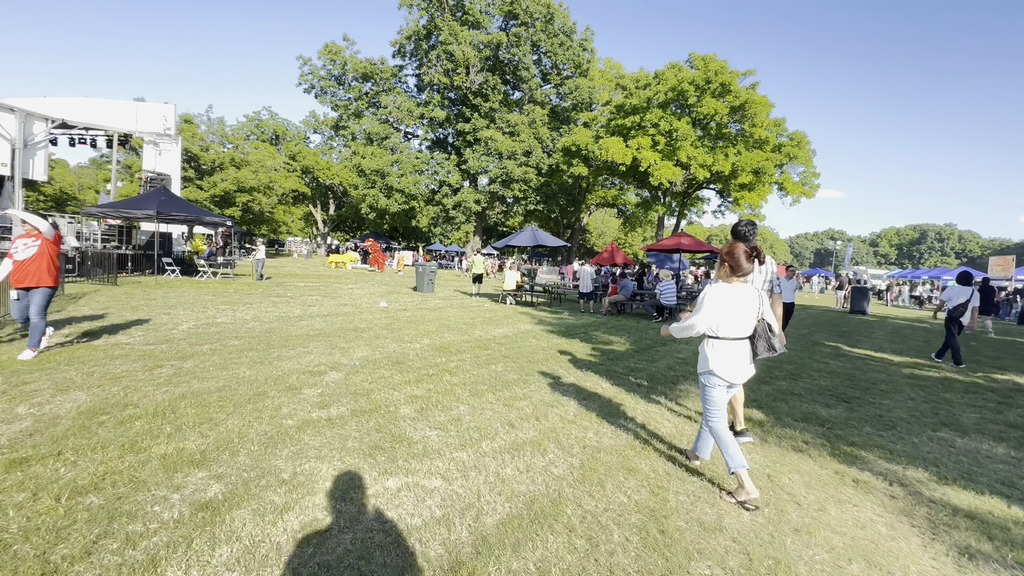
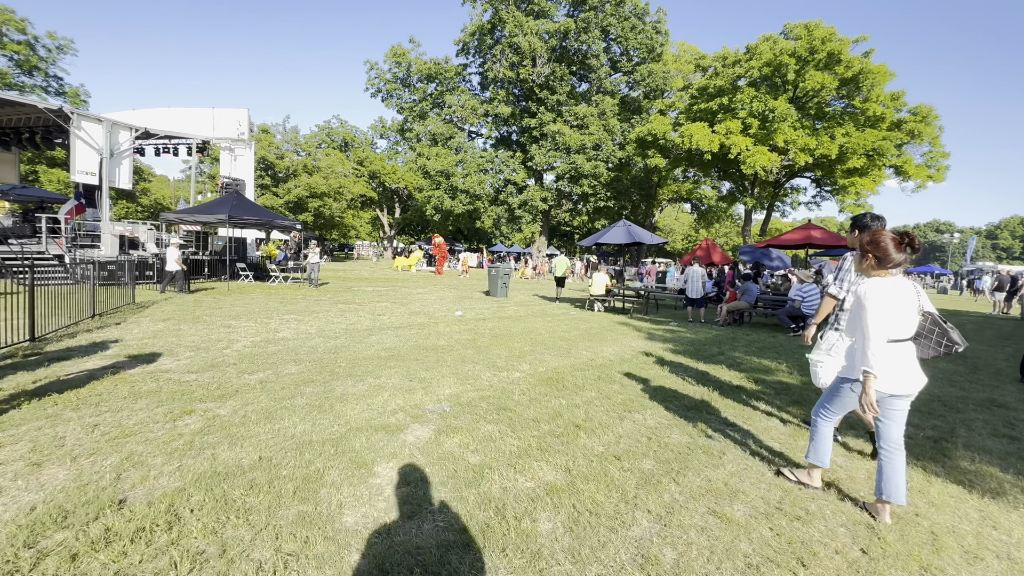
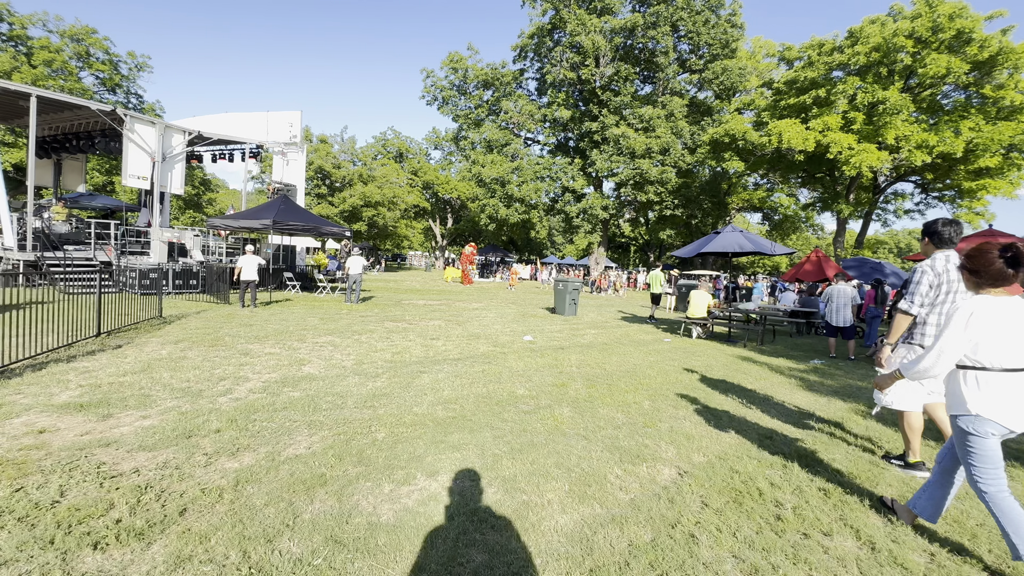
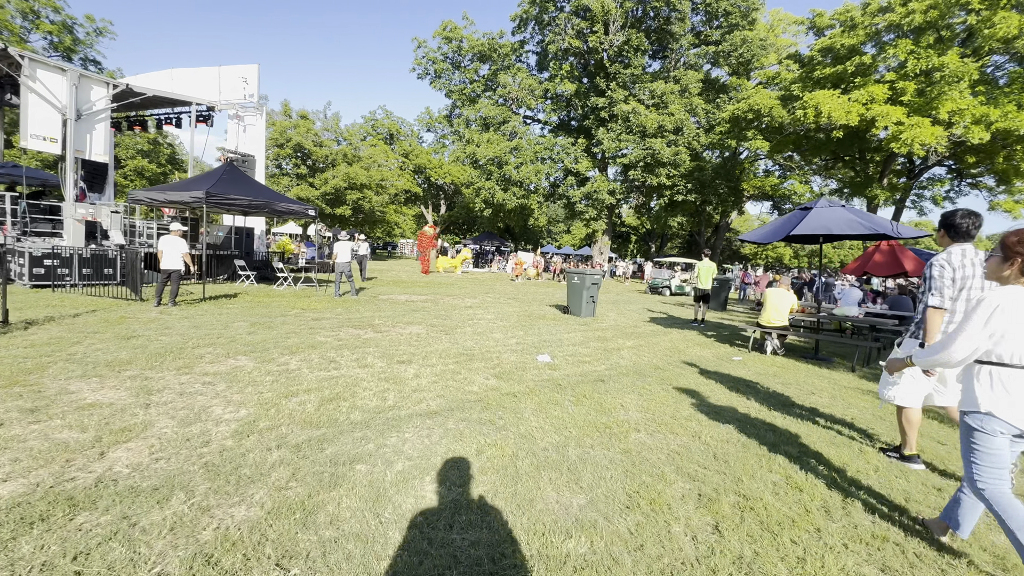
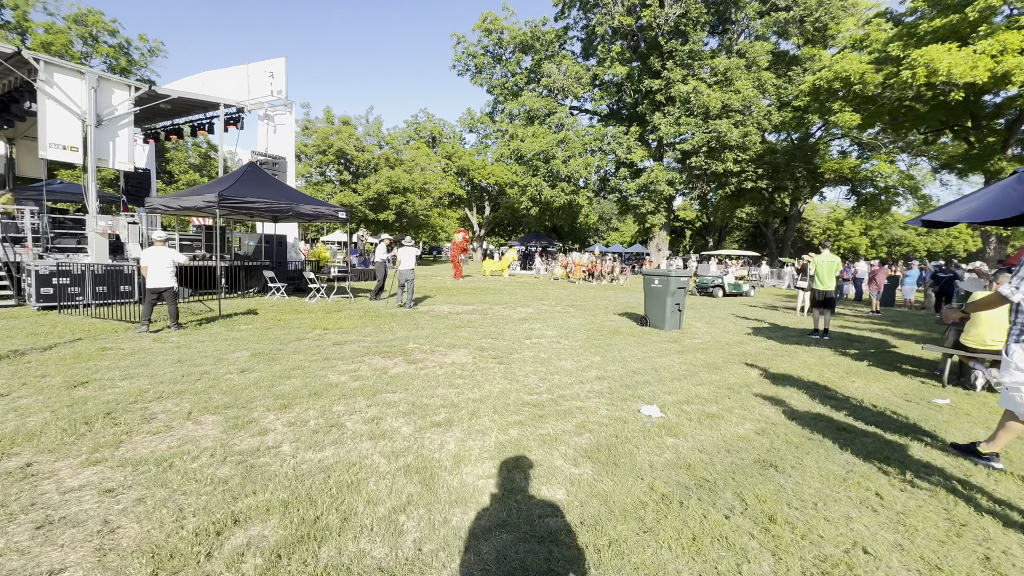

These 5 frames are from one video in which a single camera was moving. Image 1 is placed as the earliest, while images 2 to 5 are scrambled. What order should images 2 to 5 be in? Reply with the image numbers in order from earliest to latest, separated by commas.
2, 3, 4, 5
